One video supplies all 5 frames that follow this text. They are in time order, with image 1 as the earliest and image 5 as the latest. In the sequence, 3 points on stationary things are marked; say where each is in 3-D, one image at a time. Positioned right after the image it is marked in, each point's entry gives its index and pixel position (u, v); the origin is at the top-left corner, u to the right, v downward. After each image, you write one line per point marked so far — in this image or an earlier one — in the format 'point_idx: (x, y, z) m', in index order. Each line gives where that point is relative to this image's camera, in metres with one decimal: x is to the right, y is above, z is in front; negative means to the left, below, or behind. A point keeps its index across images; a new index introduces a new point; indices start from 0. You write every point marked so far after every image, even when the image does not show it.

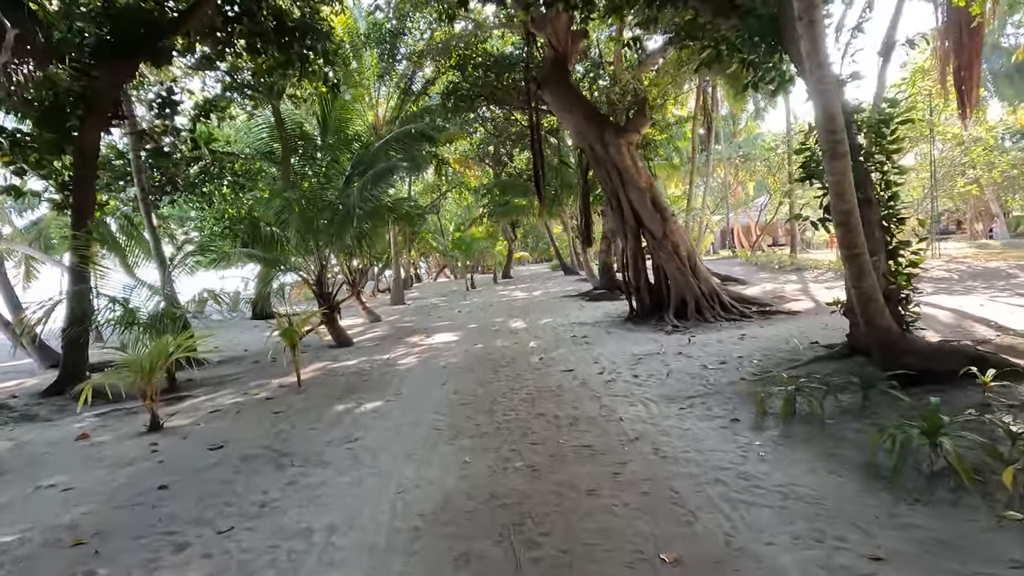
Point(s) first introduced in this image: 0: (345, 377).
0: (-1.9, -1.0, +6.0) m
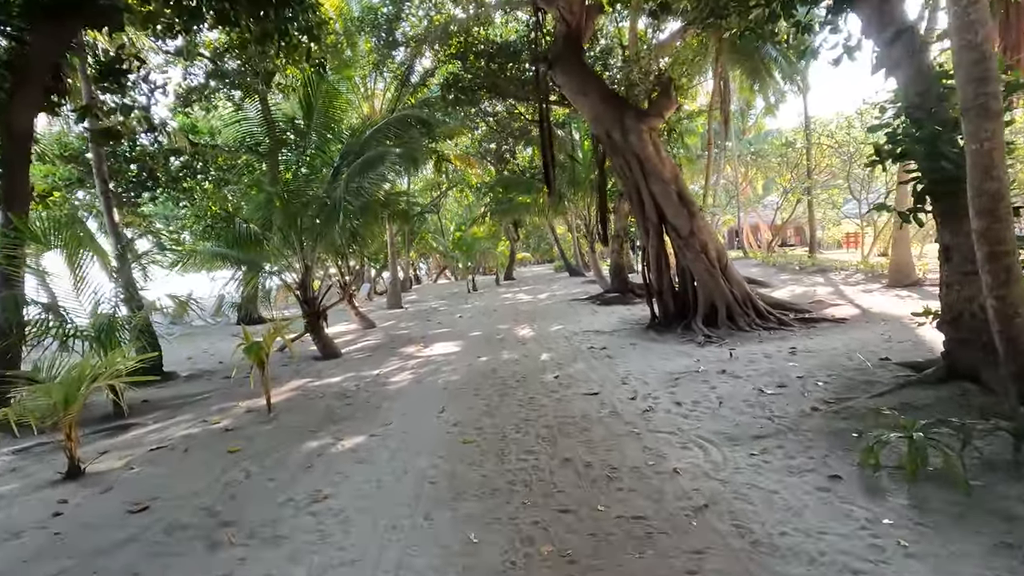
0: (-1.8, -1.1, +5.0) m
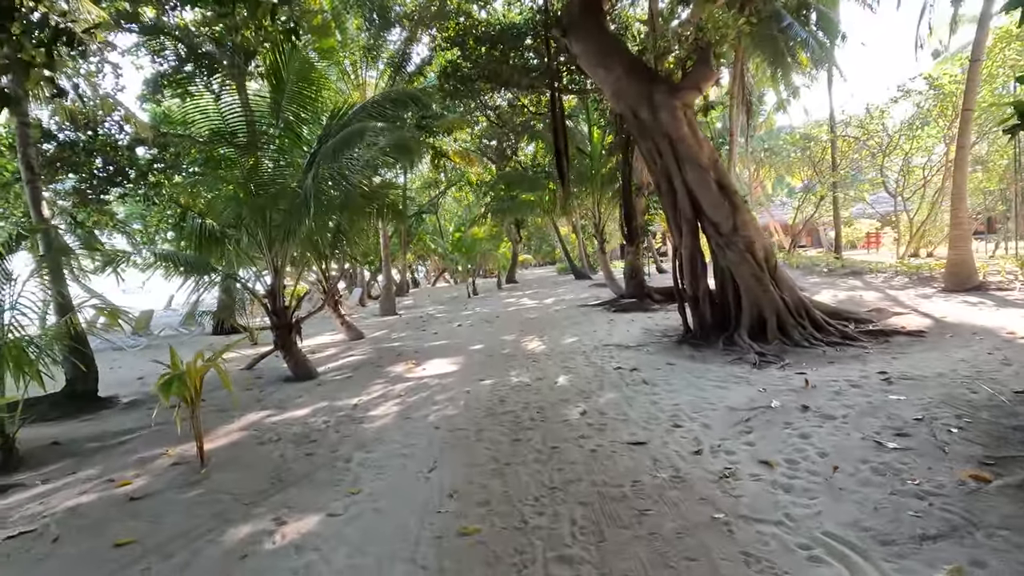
0: (-1.7, -1.2, +3.8) m
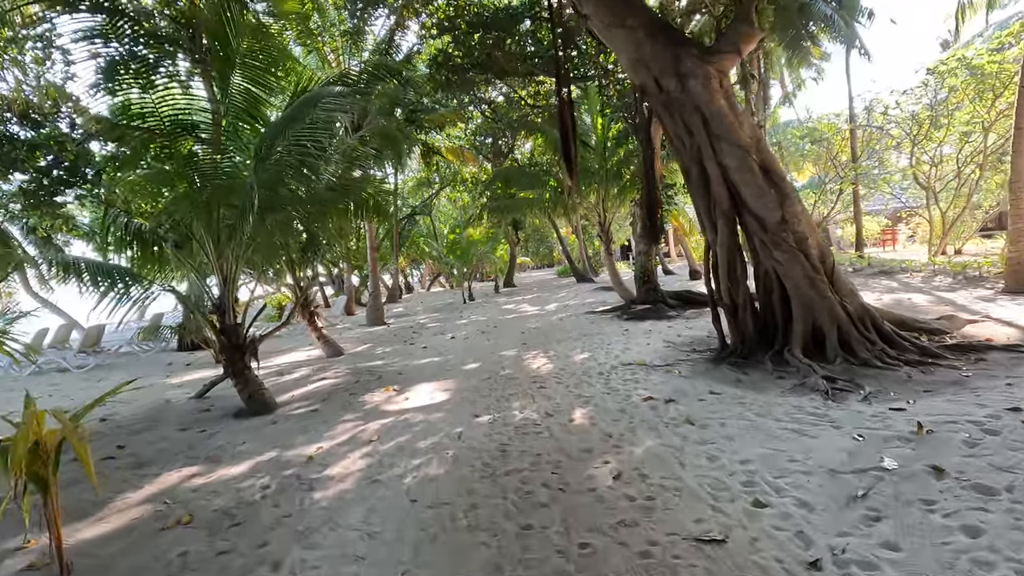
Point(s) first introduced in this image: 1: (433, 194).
0: (-1.7, -1.3, +2.7) m
1: (-2.7, +3.3, +17.9) m
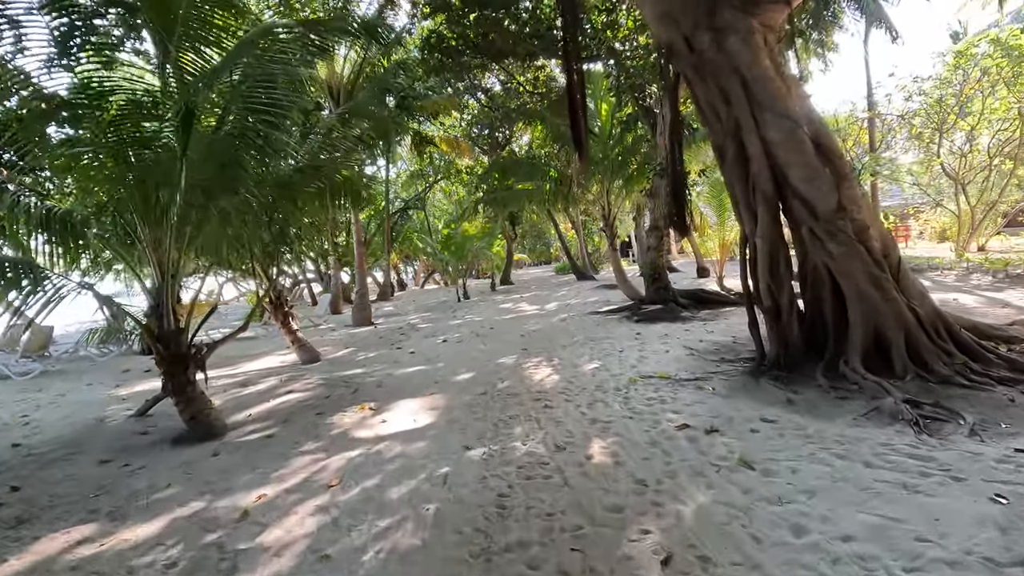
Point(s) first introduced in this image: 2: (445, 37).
0: (-1.6, -1.3, +1.8) m
1: (-2.8, +3.4, +17.0) m
2: (-1.2, +4.6, +8.9) m
